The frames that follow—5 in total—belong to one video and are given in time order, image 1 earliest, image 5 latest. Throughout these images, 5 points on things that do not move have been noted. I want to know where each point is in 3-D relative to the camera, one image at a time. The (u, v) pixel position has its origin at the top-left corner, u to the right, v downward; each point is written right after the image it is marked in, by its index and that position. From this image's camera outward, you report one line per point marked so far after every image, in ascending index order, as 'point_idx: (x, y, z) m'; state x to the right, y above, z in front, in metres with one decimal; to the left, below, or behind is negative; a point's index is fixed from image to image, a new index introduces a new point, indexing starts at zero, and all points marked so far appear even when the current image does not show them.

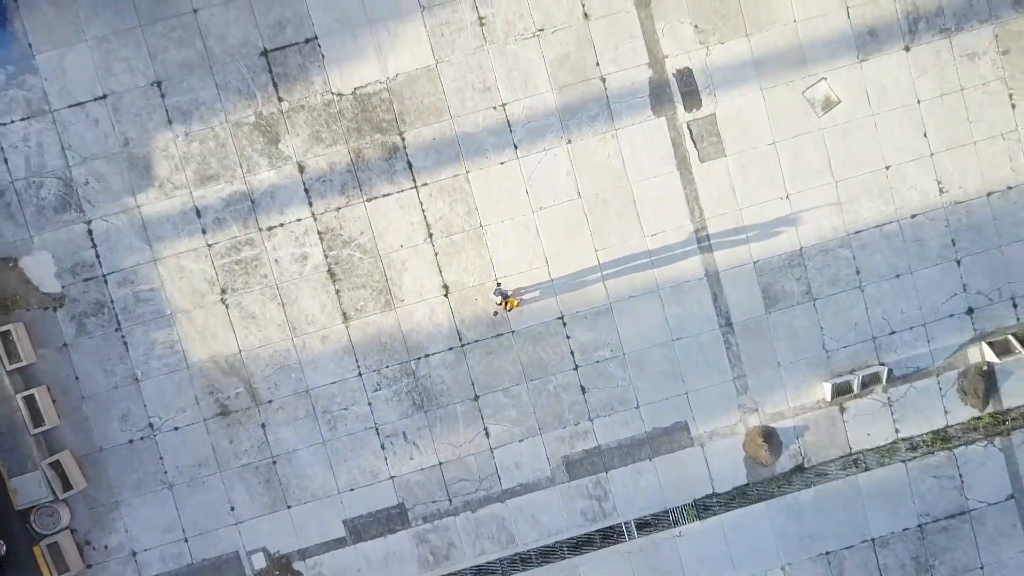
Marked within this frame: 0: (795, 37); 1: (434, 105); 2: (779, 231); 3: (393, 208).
0: (+4.8, +4.2, +9.9) m
1: (-1.3, +3.0, +9.7) m
2: (+4.5, +1.0, +10.0) m
3: (-2.0, +1.3, +9.8) m
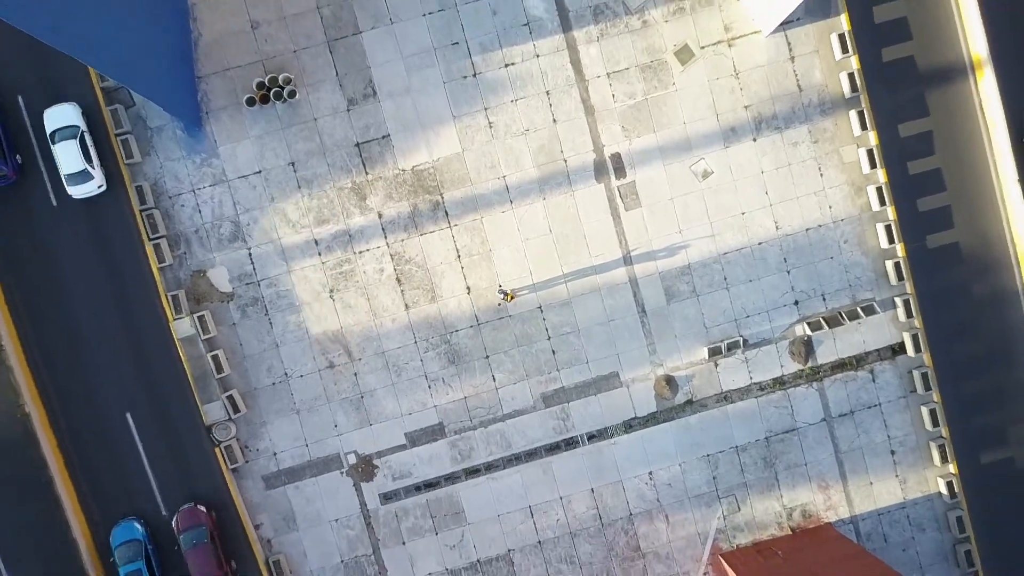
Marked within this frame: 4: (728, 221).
0: (+4.7, +4.2, +16.0) m
1: (-1.4, +3.0, +15.8) m
2: (+4.4, +1.0, +16.1) m
3: (-2.0, +1.3, +15.8) m
4: (+5.9, +1.8, +16.1) m
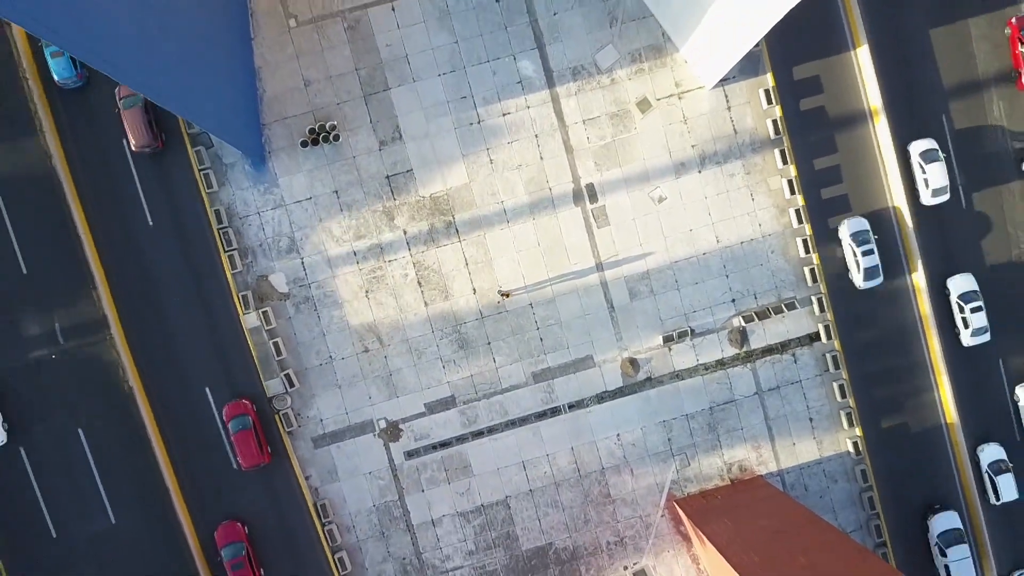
0: (+4.6, +4.2, +20.3) m
1: (-1.5, +2.9, +20.1) m
2: (+4.3, +1.0, +20.4) m
3: (-2.2, +1.3, +20.1) m
4: (+5.8, +1.8, +20.5) m
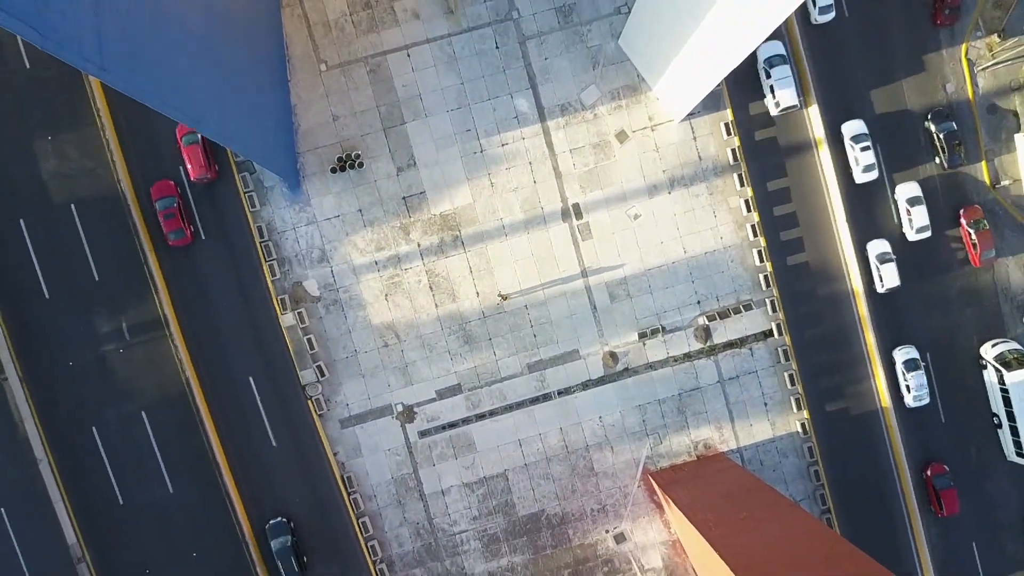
0: (+4.5, +4.0, +23.8) m
1: (-1.6, +2.8, +23.6) m
2: (+4.2, +0.8, +24.0) m
3: (-2.2, +1.1, +23.6) m
4: (+5.7, +1.7, +24.0) m
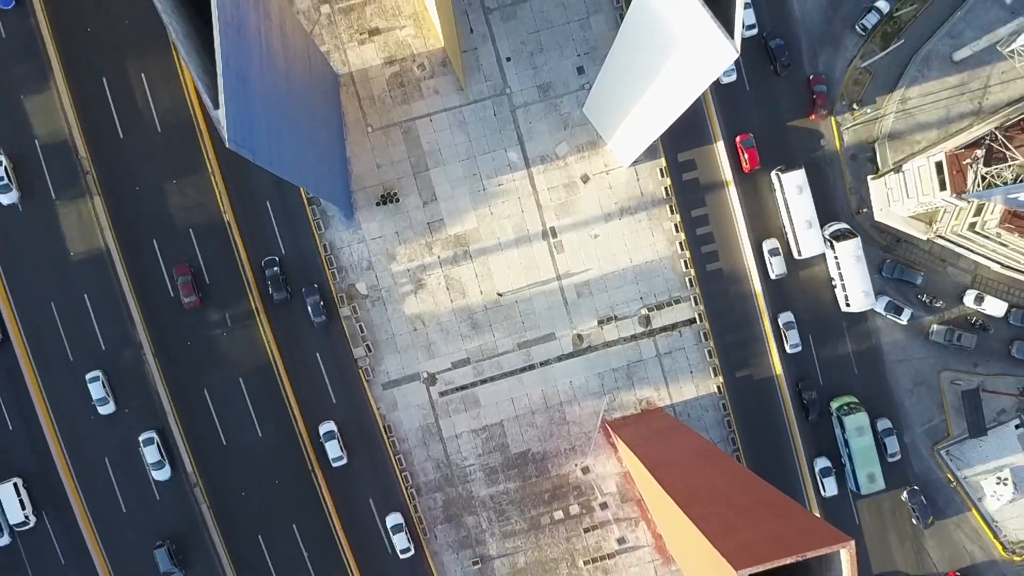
0: (+4.1, +4.0, +33.0) m
1: (-1.9, +2.8, +32.7) m
2: (+3.9, +0.8, +33.1) m
3: (-2.6, +1.1, +32.7) m
4: (+5.4, +1.7, +33.2) m
